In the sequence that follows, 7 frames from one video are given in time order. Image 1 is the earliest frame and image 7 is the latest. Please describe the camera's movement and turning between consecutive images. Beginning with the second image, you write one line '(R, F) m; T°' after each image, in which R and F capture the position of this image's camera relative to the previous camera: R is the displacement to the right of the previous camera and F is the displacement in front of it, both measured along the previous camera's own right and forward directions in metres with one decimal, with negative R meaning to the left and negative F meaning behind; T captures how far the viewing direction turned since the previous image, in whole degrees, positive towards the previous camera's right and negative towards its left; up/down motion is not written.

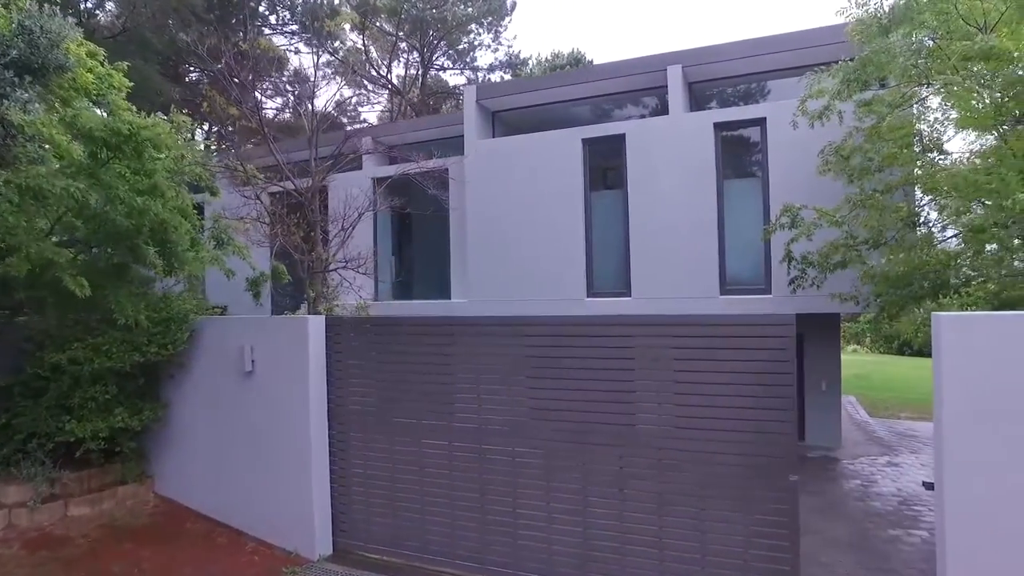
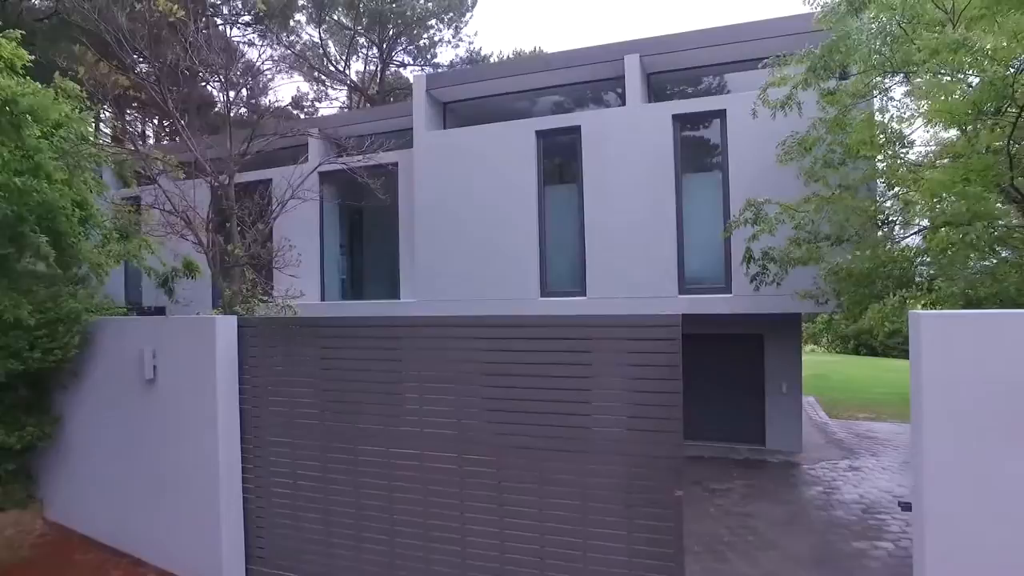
(+0.2, +0.6) m; +3°
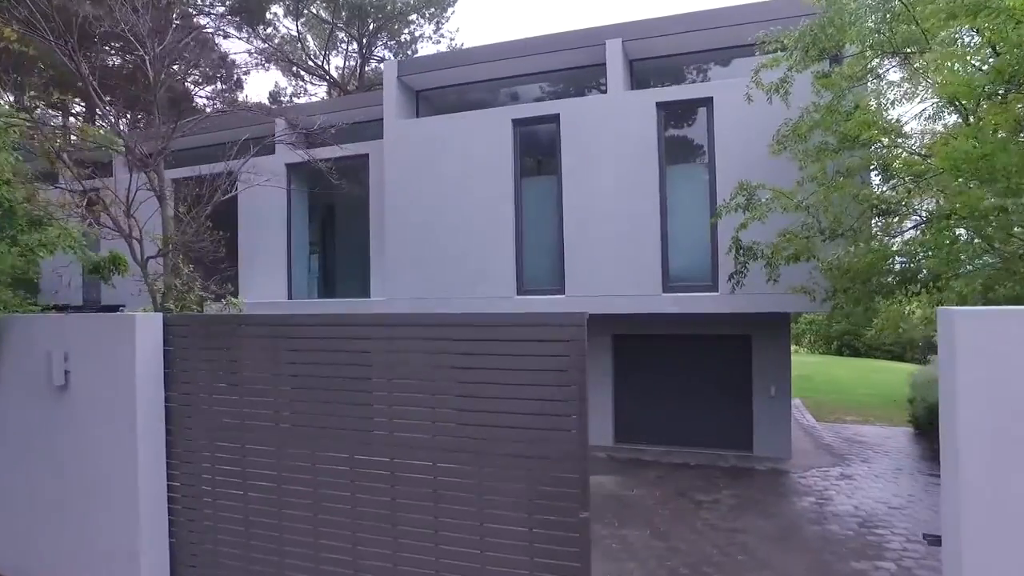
(+0.1, +0.6) m; +1°
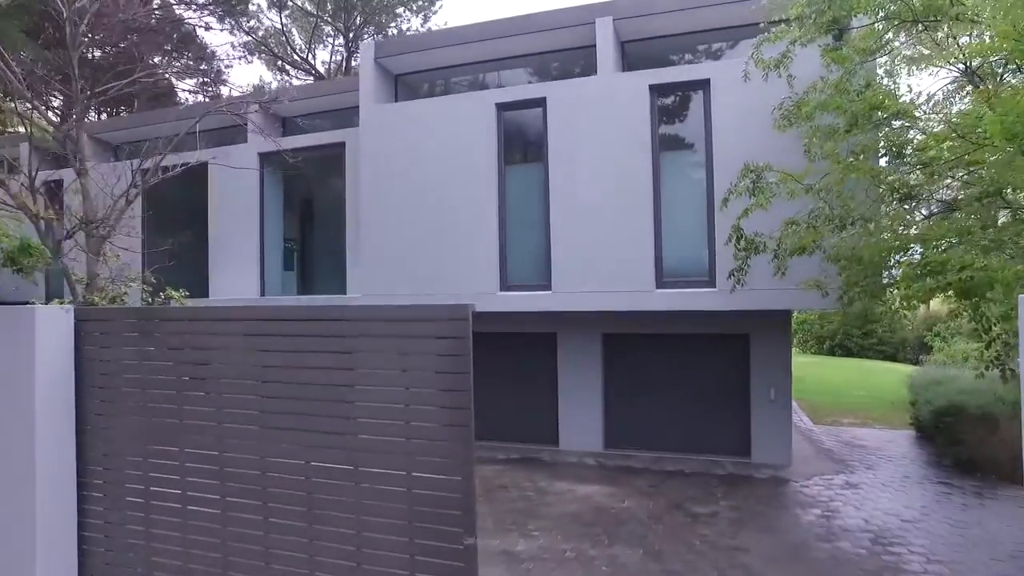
(+0.1, +0.7) m; +1°
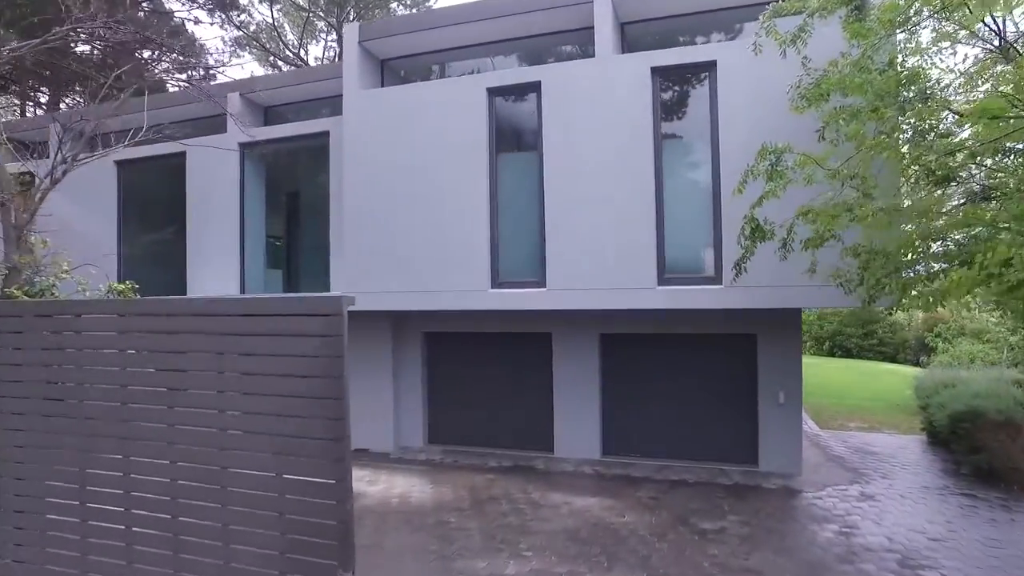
(+0.1, +0.6) m; 0°
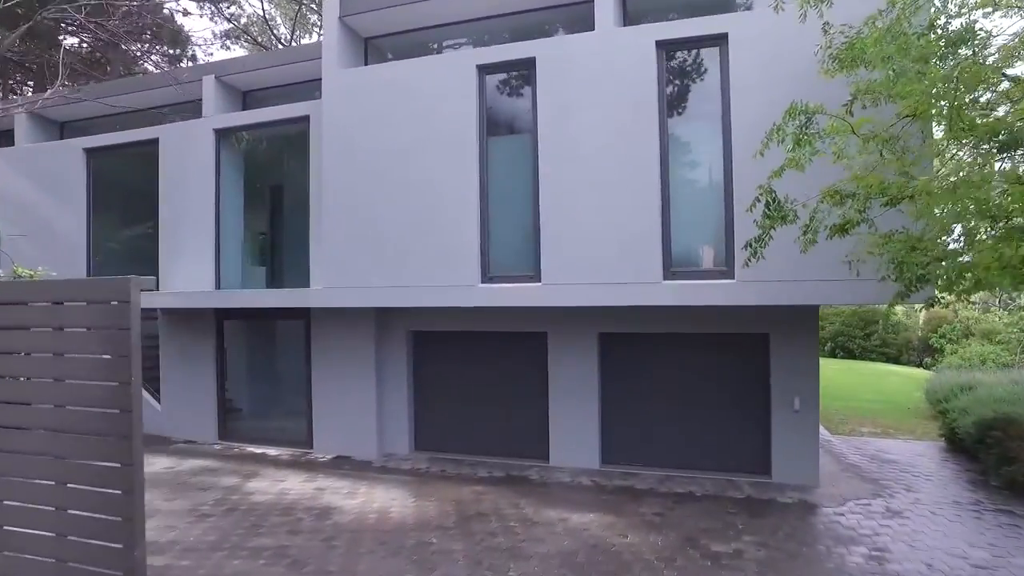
(+0.1, +0.8) m; 0°
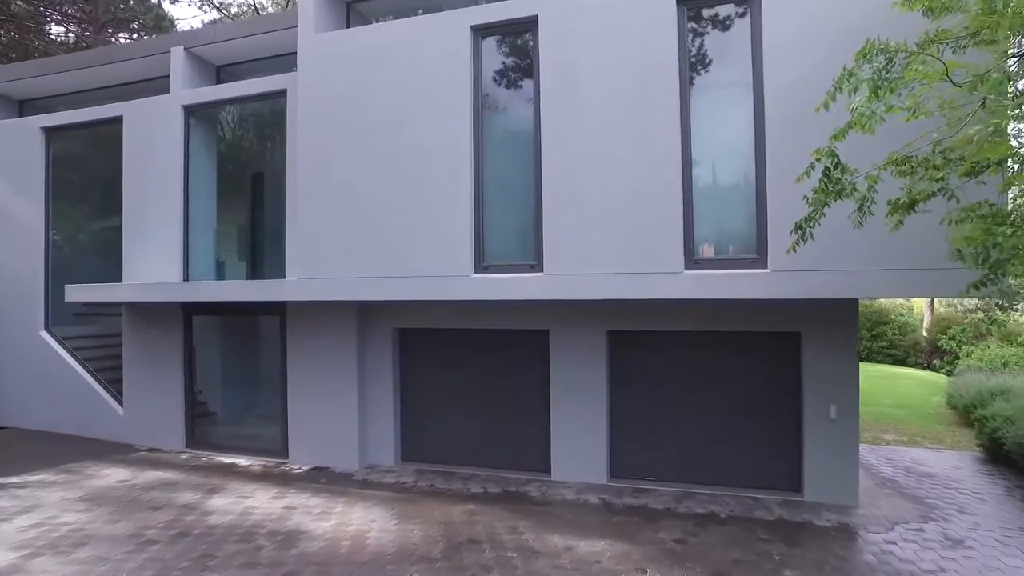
(0.0, +1.0) m; 0°
